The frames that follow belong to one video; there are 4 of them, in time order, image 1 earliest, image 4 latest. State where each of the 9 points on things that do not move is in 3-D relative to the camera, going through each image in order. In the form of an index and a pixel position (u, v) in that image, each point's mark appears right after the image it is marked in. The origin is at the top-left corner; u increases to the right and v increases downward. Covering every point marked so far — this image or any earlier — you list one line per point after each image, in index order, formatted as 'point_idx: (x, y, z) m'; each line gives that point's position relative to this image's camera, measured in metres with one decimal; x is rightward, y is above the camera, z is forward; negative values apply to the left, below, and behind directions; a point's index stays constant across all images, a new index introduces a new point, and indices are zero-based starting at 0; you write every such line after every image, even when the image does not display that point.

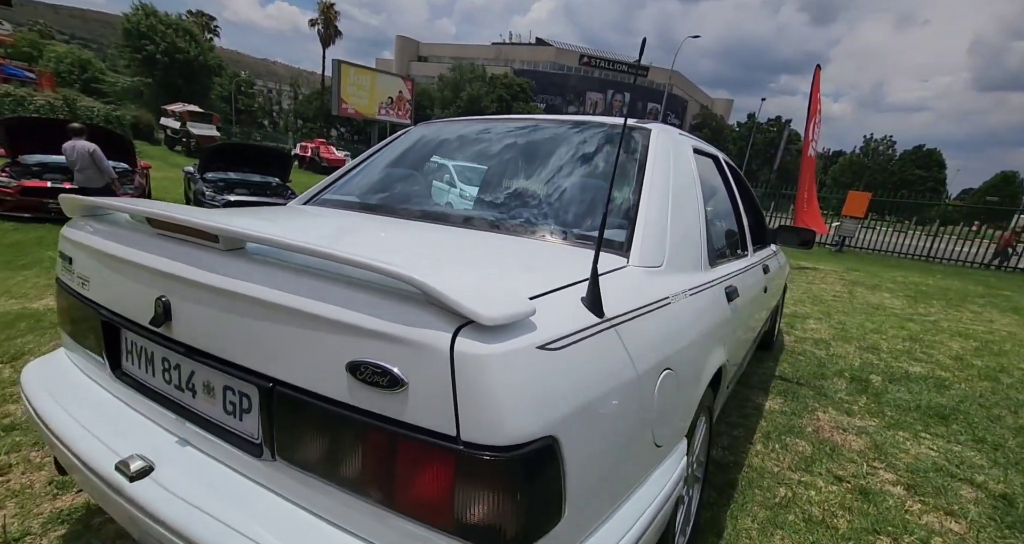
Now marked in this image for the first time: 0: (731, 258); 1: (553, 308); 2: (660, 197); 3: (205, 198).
0: (+1.1, +0.1, +2.5) m
1: (+0.1, -0.1, +1.1) m
2: (+0.5, +0.3, +1.8) m
3: (-5.6, +1.3, +9.1) m
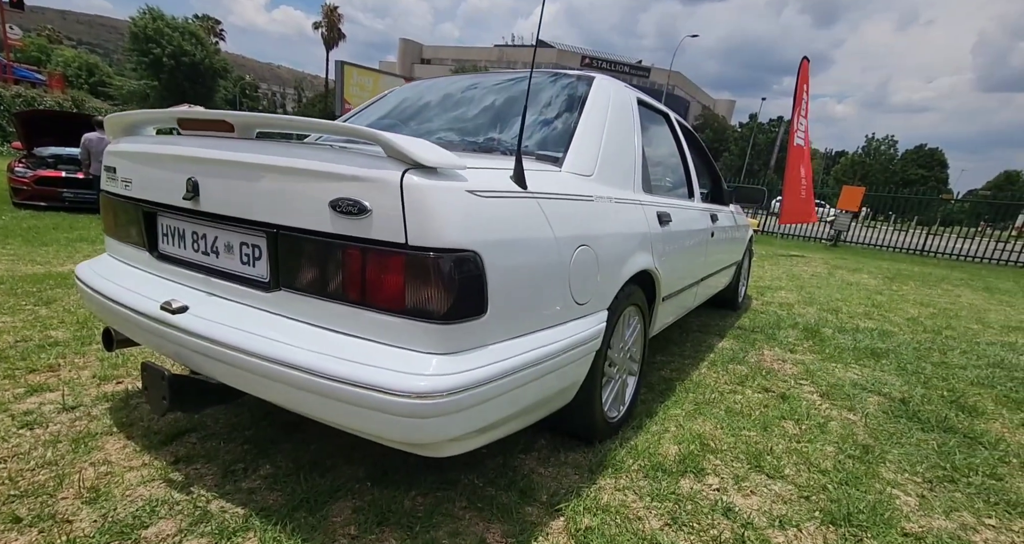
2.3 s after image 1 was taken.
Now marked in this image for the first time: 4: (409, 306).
0: (+0.9, +0.4, +2.9) m
1: (-0.1, +0.3, +1.5) m
2: (+0.4, +0.6, +2.2) m
3: (-5.7, +1.7, +9.5) m
4: (-0.3, -0.1, +1.3) m
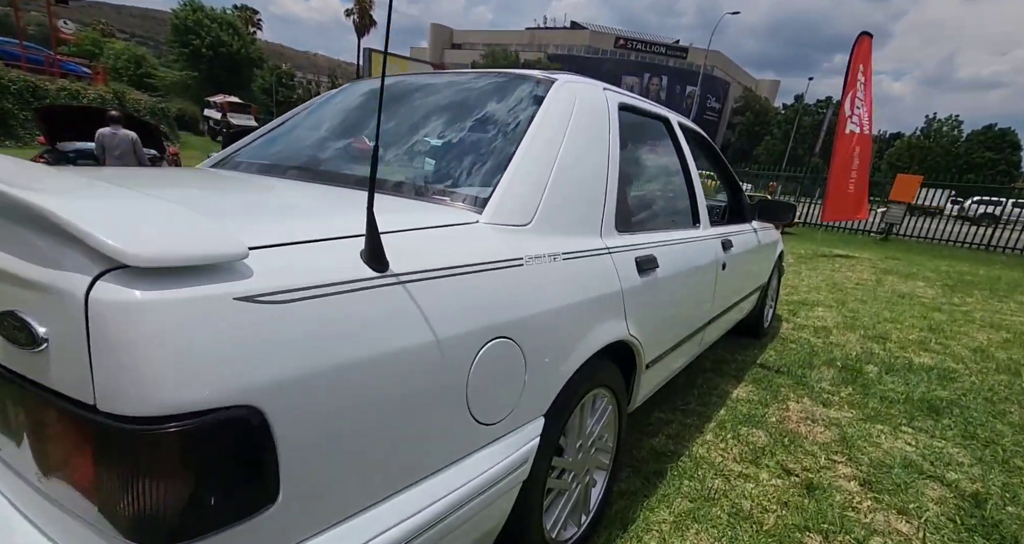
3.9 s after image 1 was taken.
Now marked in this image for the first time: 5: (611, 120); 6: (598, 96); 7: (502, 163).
0: (+0.7, +0.2, +2.2) m
1: (-0.4, 0.0, +0.9) m
2: (+0.1, +0.4, +1.6) m
3: (-5.5, +1.7, +9.3) m
4: (-0.6, -0.4, +0.8) m
5: (+0.4, +0.6, +2.0) m
6: (+0.3, +0.7, +2.0) m
7: (0.0, +0.3, +1.5) m
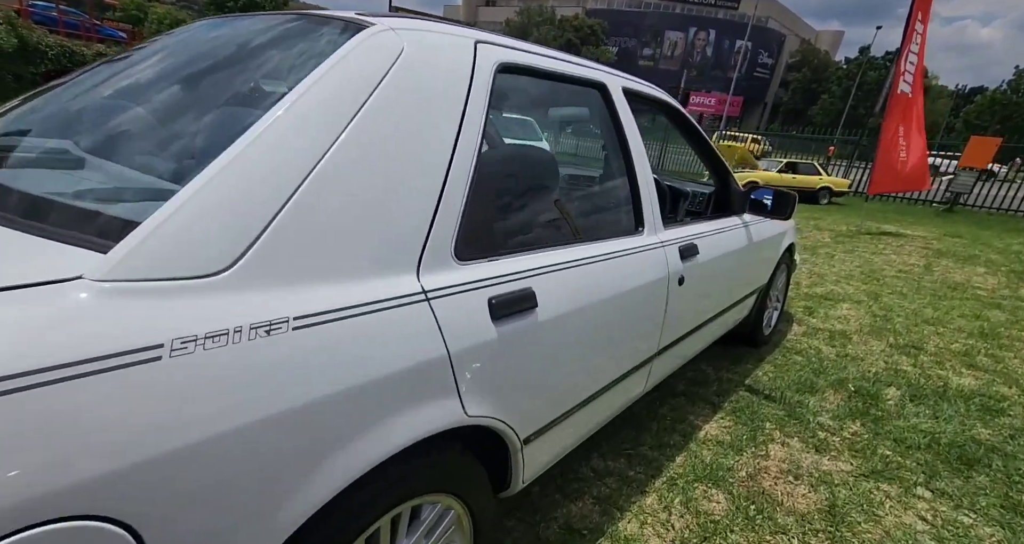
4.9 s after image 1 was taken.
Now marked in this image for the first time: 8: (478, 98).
0: (+0.2, +0.1, +1.6) m
1: (-1.0, -0.1, +0.4) m
2: (-0.4, +0.3, +1.0) m
3: (-5.4, +2.2, +9.0) m
4: (-1.2, -0.5, +0.3) m
5: (-0.1, +0.5, +1.3) m
6: (-0.2, +0.6, +1.4) m
7: (-0.6, +0.2, +1.0) m
8: (-0.1, +0.5, +1.4) m
